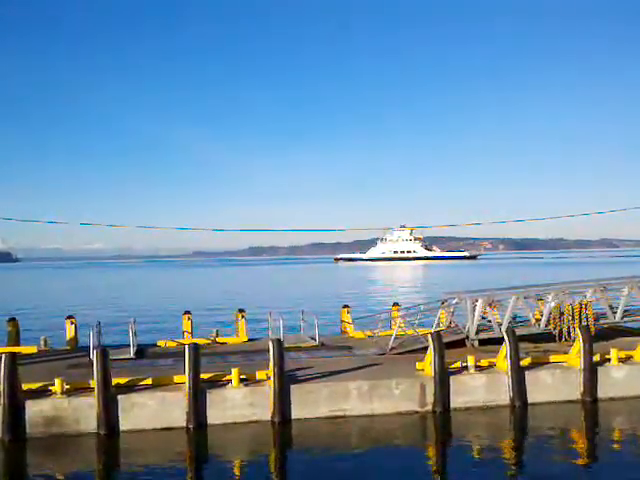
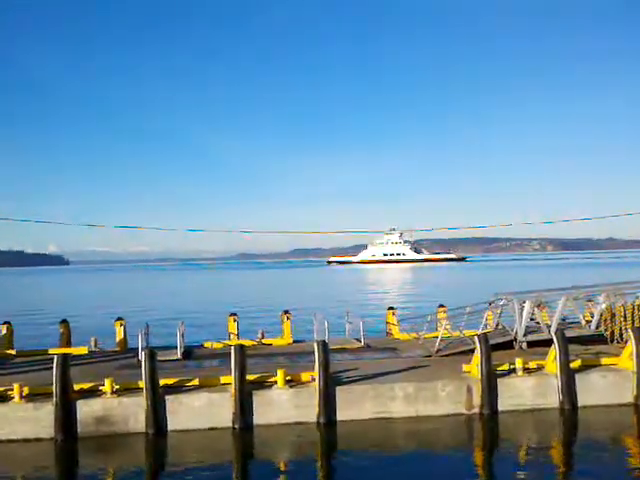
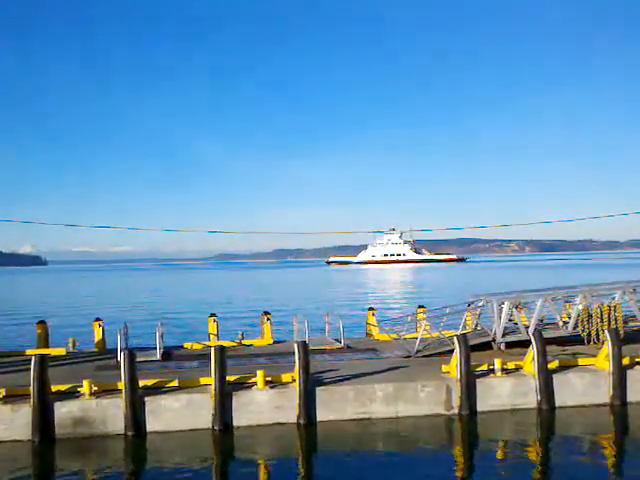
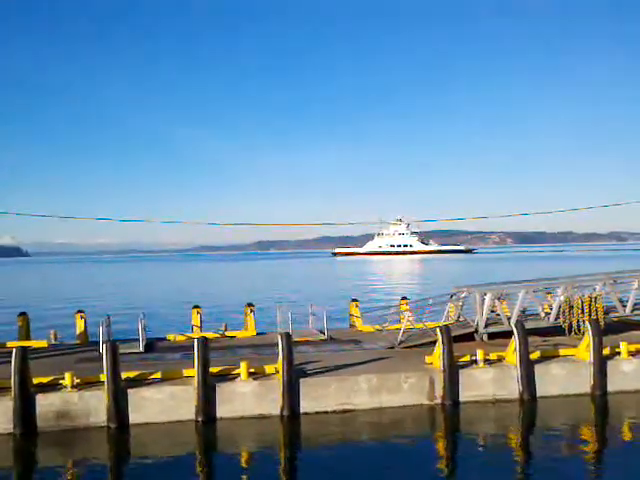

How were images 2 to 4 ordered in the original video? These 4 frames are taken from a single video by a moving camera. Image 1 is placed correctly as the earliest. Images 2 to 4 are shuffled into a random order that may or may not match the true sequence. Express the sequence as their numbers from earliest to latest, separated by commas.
4, 3, 2
